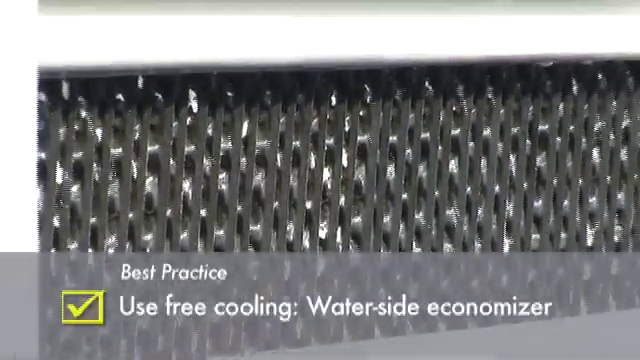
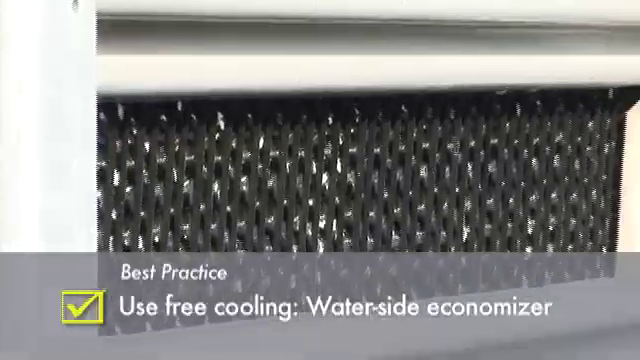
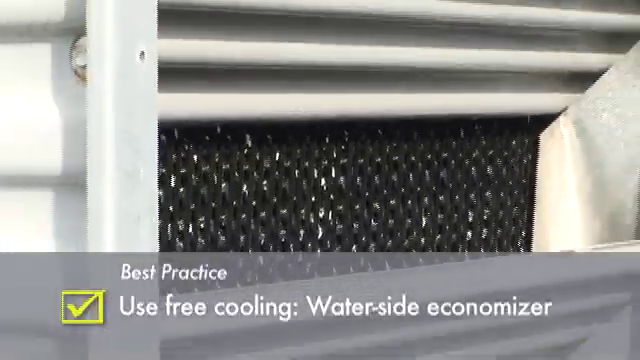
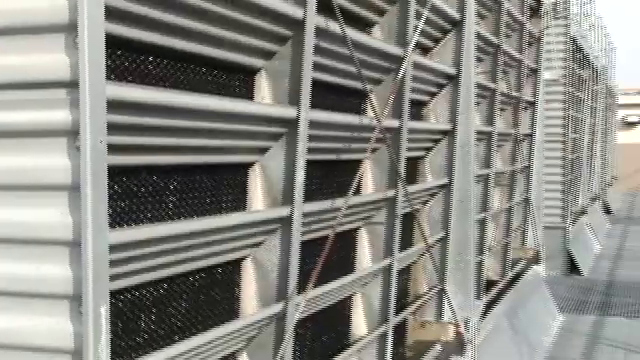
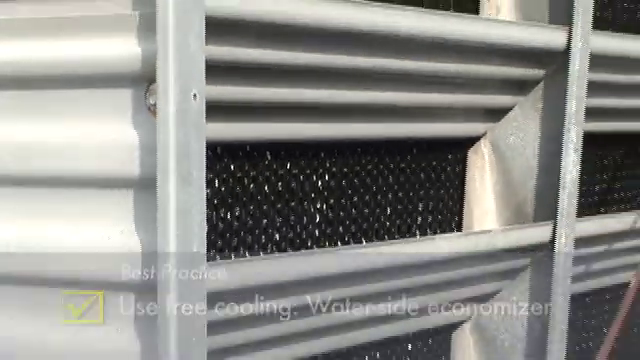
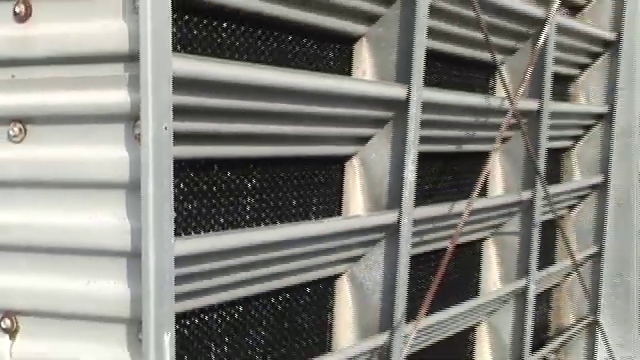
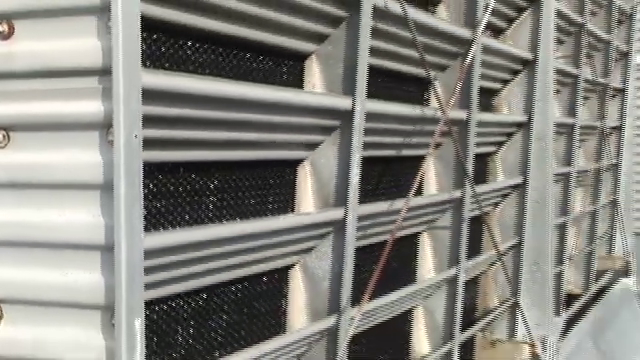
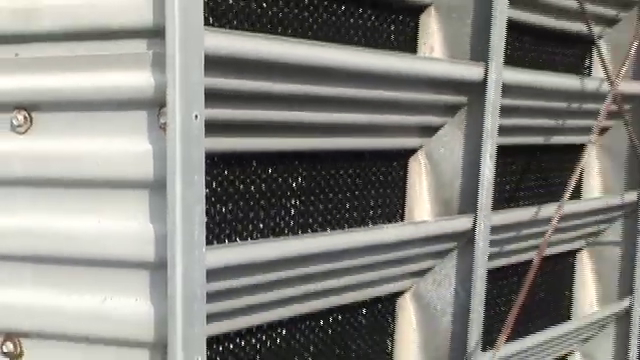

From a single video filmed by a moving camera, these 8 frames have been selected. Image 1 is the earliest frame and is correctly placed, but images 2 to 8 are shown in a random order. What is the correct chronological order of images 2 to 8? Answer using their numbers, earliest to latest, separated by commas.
2, 3, 5, 8, 6, 7, 4
